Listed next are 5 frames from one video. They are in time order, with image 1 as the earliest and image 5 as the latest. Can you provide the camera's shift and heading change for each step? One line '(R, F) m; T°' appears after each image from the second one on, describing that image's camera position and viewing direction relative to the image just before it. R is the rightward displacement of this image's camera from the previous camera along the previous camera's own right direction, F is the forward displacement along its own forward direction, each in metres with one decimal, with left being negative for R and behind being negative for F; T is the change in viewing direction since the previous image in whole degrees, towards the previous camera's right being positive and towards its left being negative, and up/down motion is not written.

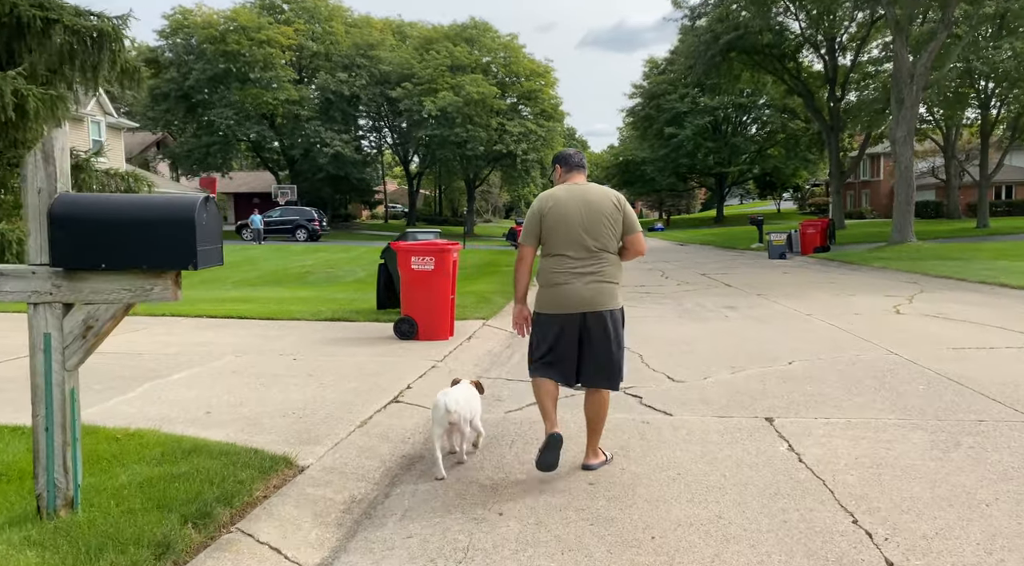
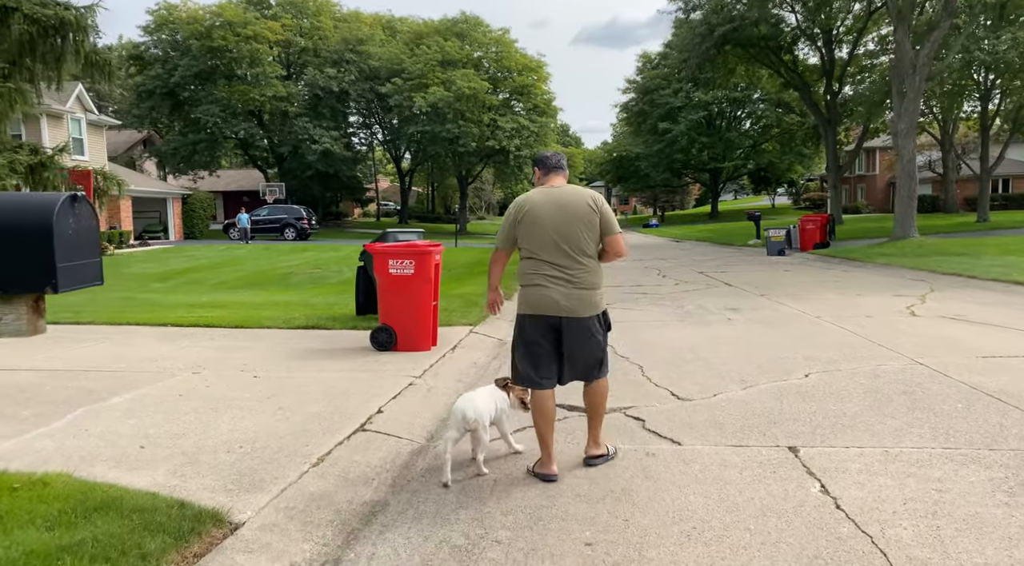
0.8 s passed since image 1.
(+0.1, +0.8) m; 0°
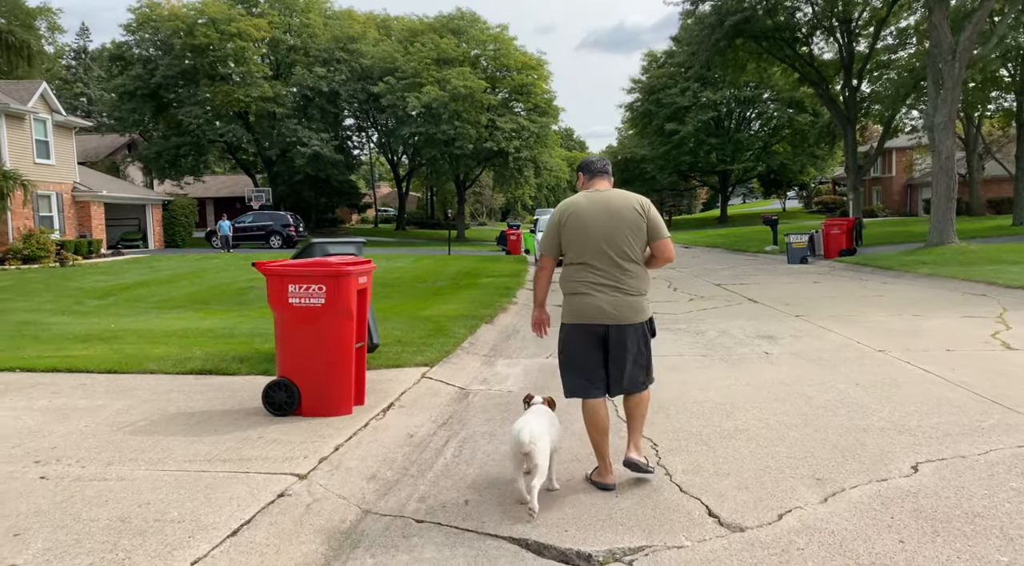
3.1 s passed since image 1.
(+0.4, +2.5) m; 0°
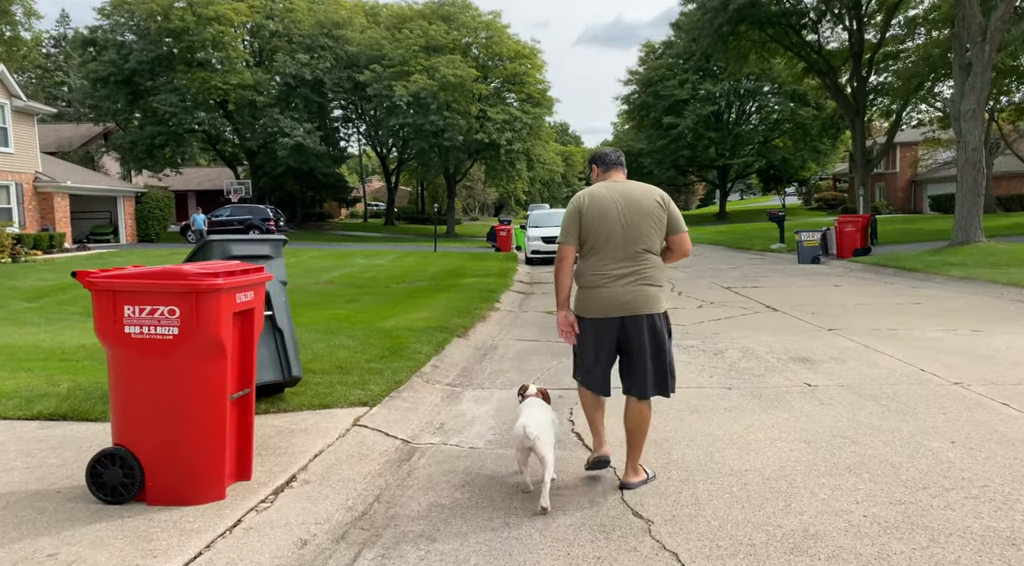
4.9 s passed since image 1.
(+0.2, +1.9) m; 0°
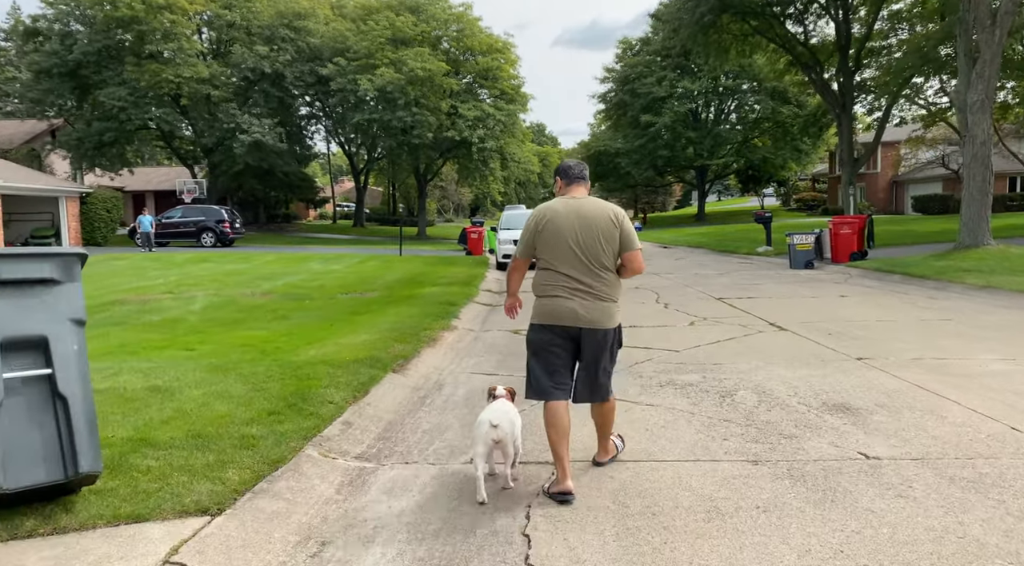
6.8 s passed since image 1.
(+0.3, +2.0) m; +2°
